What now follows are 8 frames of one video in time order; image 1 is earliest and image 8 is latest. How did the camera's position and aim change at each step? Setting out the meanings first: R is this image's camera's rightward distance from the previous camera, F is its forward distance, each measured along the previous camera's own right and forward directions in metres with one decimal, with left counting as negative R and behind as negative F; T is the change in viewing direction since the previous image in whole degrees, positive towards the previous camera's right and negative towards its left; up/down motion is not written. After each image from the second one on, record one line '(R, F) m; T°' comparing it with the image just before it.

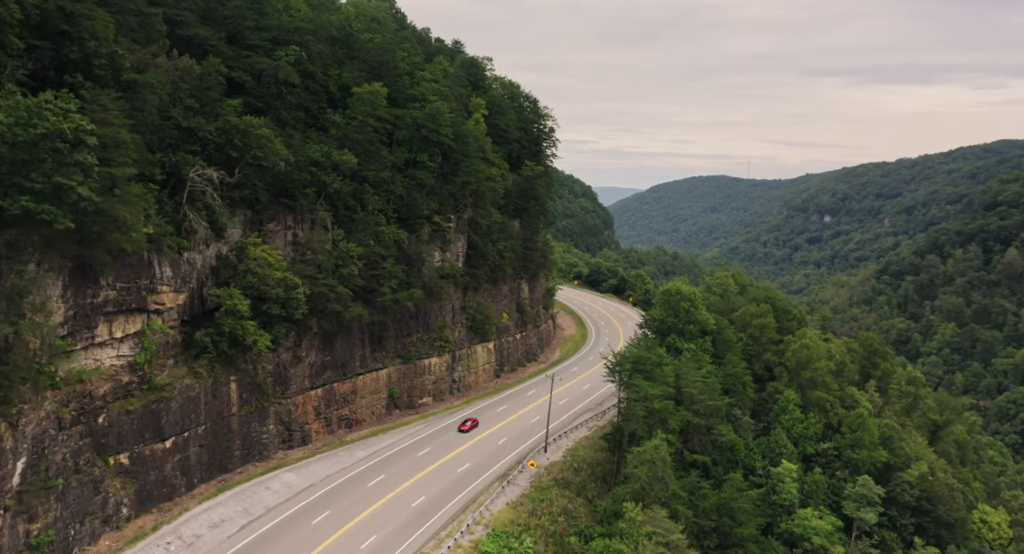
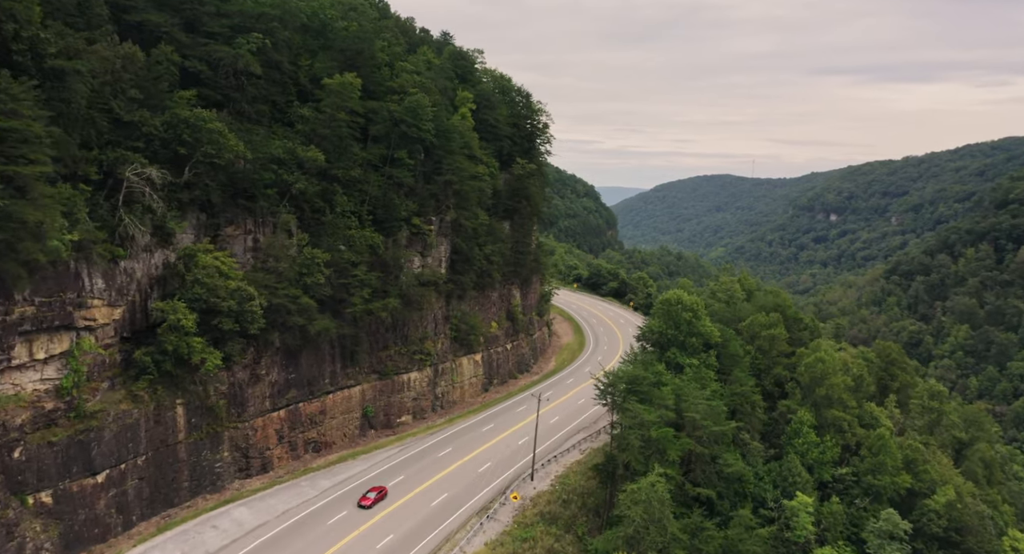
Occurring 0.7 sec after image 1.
(+1.2, +4.3) m; 0°
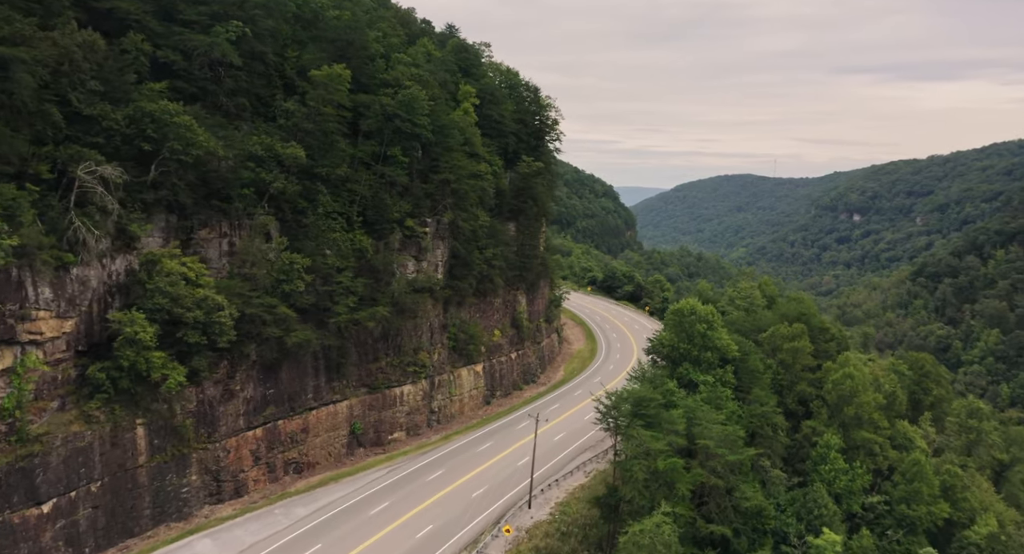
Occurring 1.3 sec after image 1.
(+1.1, +3.5) m; -1°
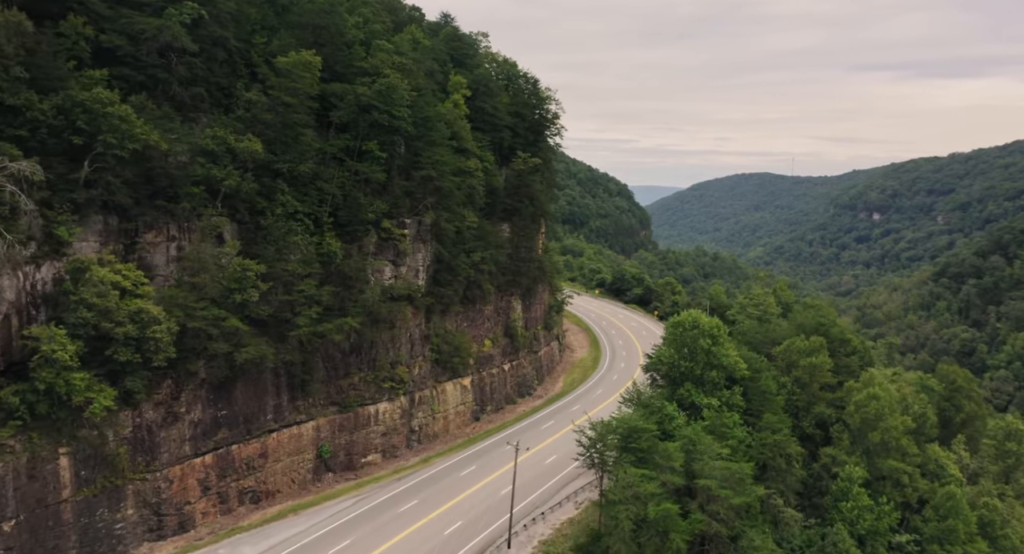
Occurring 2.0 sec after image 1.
(+1.6, +4.2) m; -1°
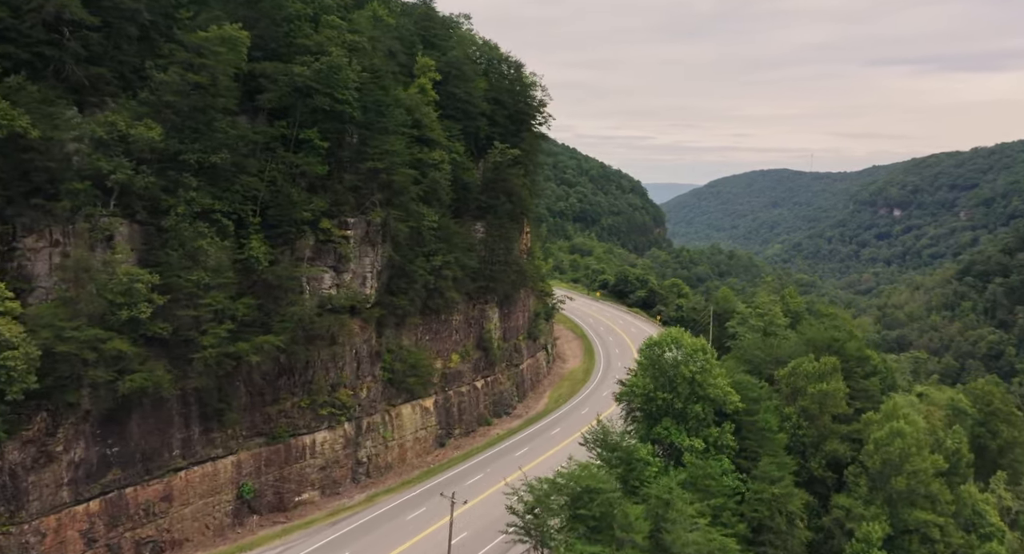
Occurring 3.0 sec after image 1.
(+2.6, +5.9) m; -1°
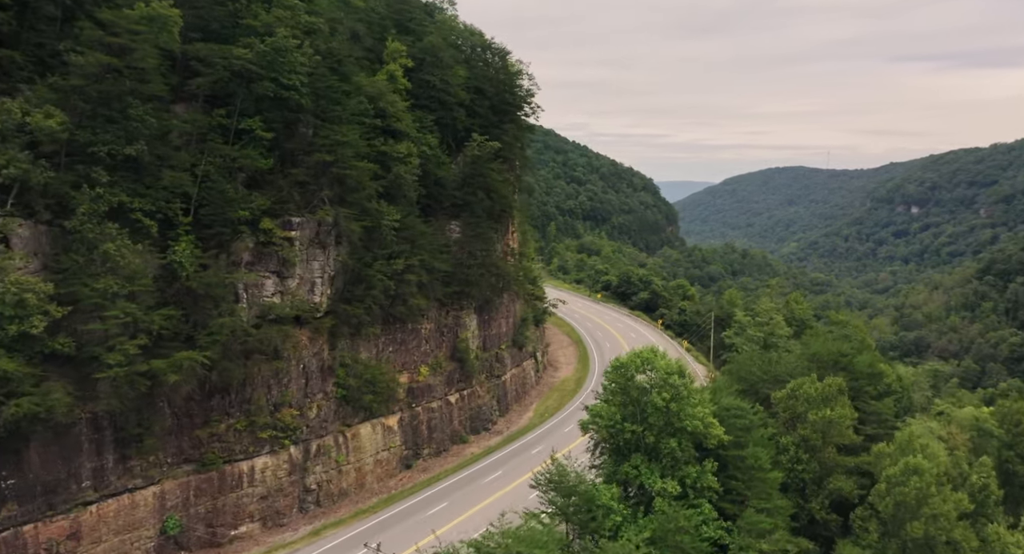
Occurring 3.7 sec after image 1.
(+2.1, +4.1) m; -1°
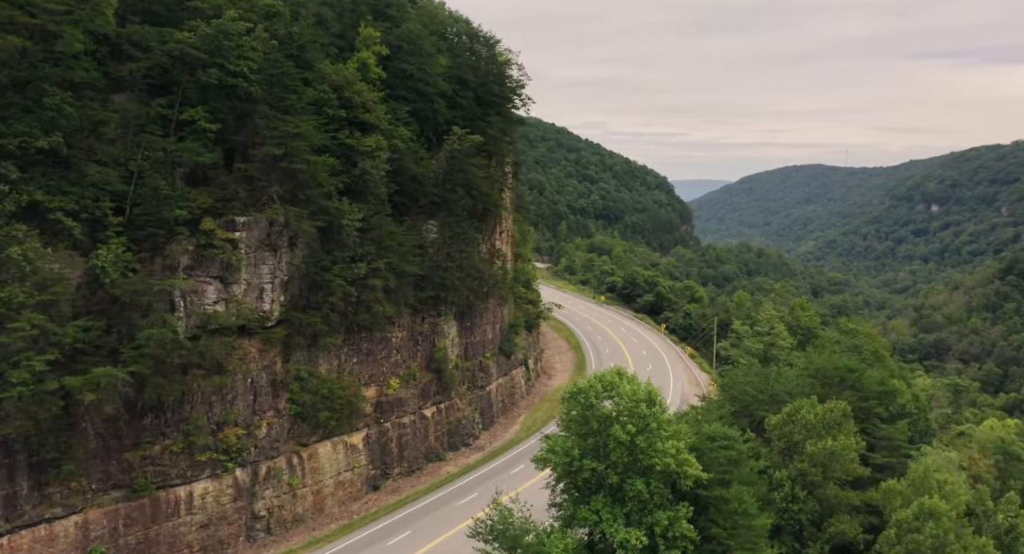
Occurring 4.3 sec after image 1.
(+1.8, +3.3) m; -1°
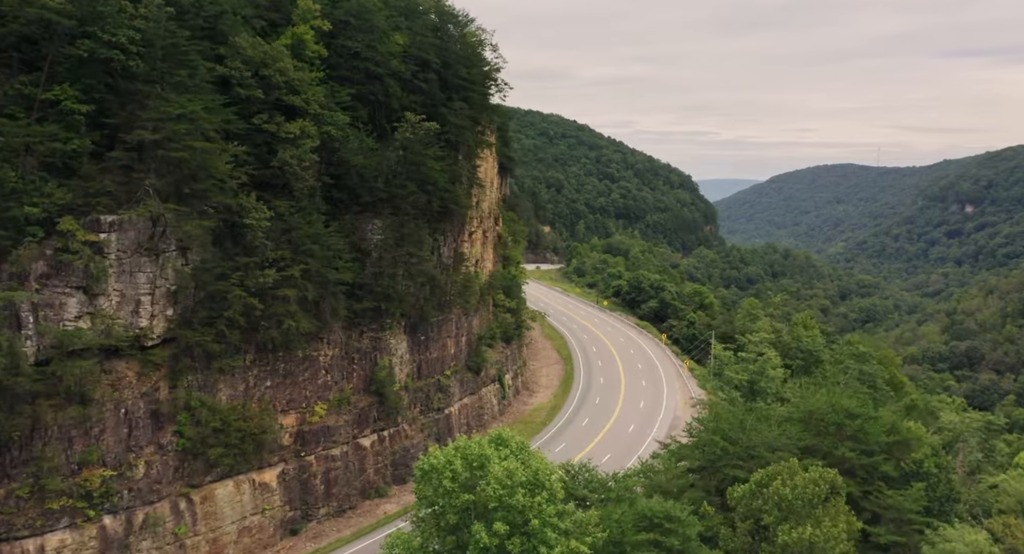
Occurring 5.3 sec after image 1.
(+3.2, +5.5) m; -2°
